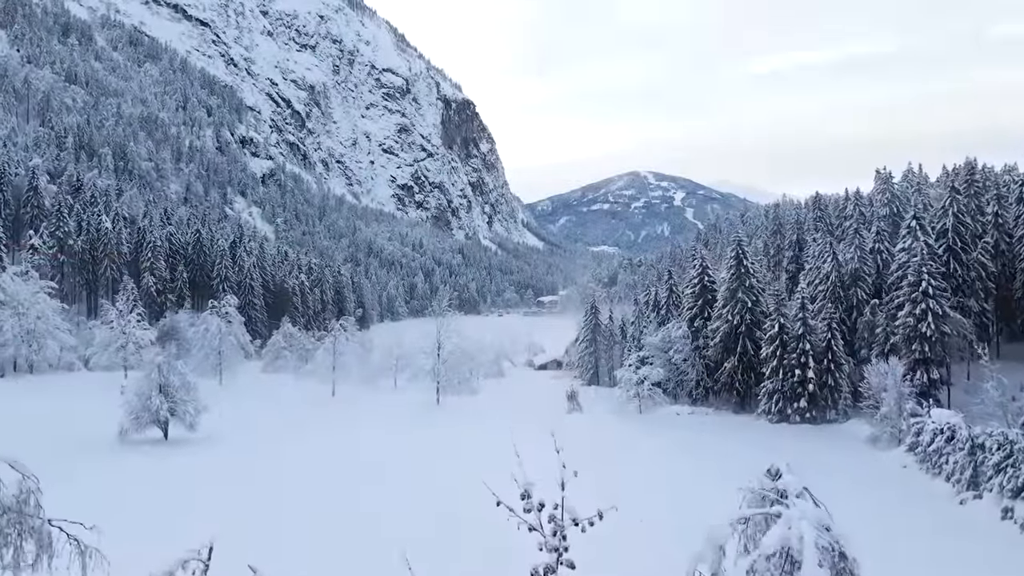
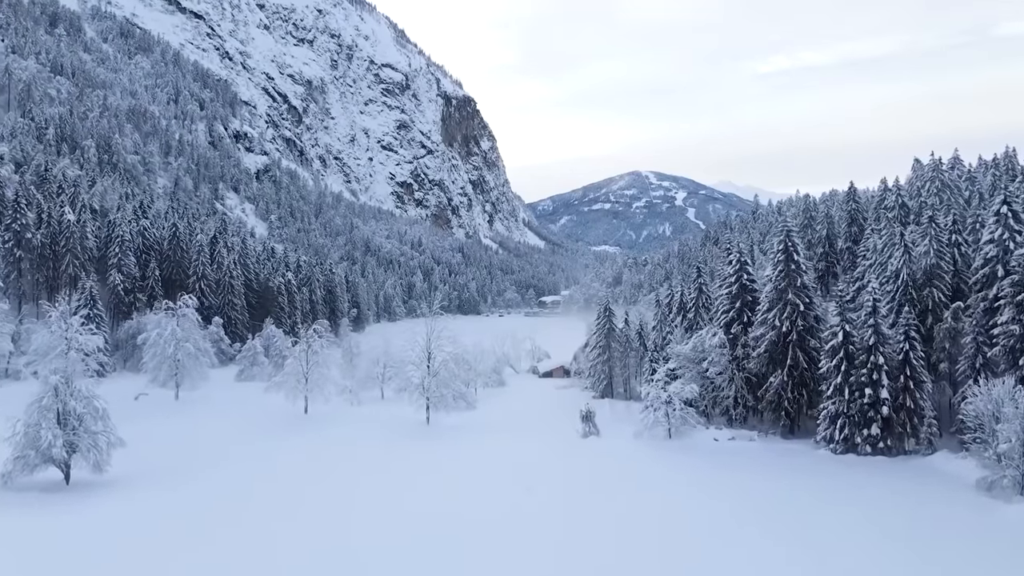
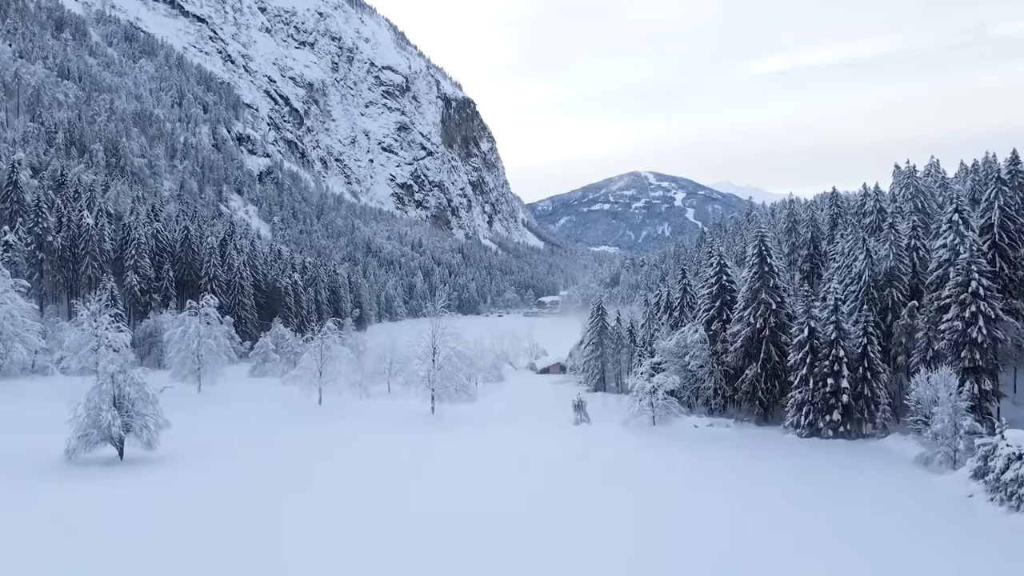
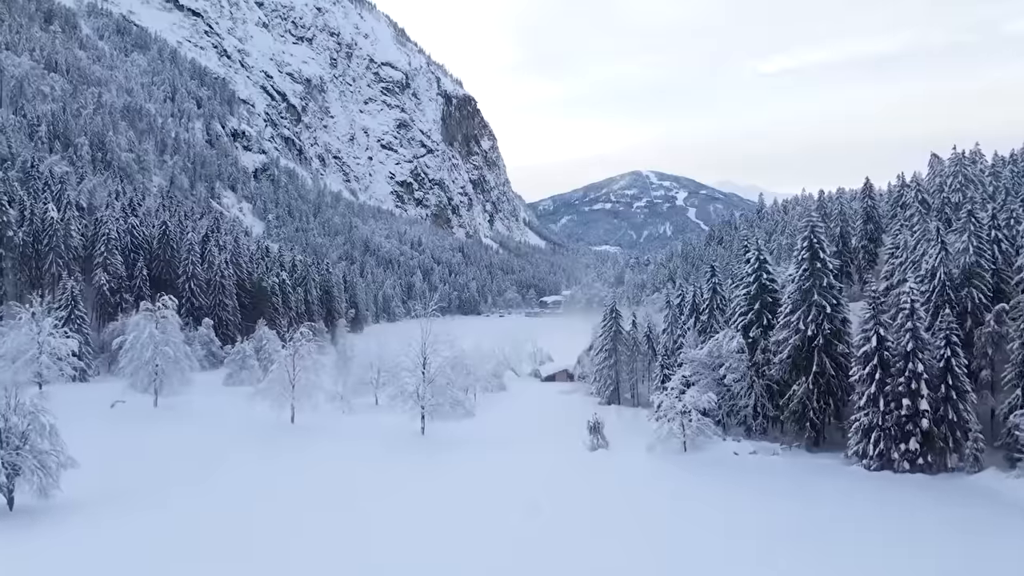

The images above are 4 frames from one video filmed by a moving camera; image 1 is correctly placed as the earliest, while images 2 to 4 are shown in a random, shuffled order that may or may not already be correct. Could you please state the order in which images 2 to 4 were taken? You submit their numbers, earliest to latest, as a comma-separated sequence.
3, 2, 4
